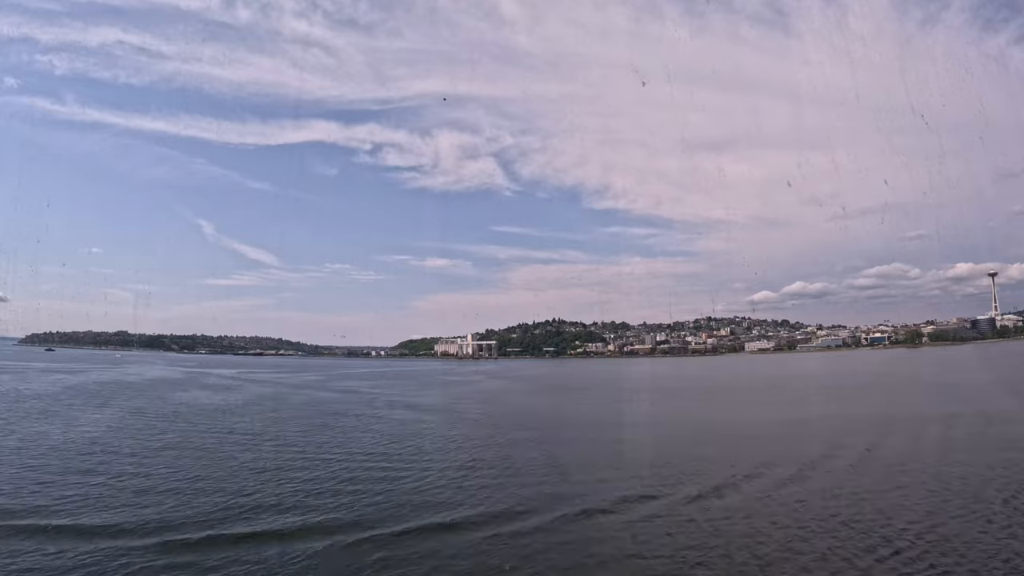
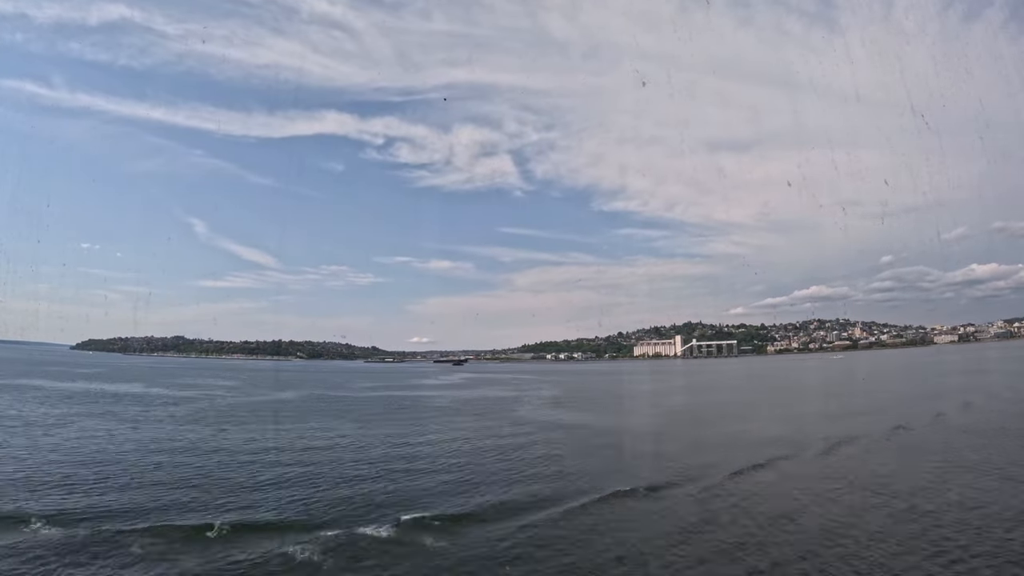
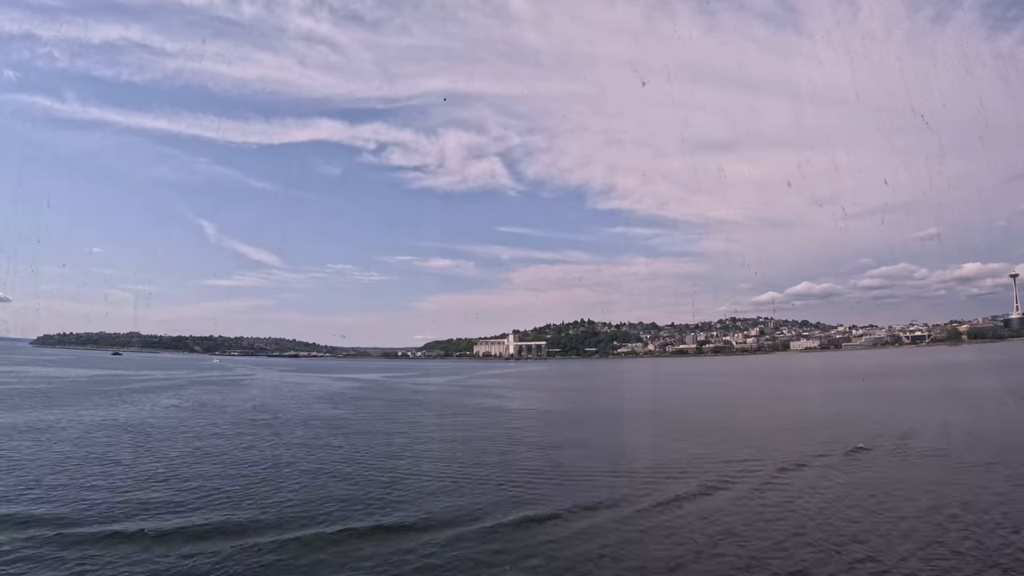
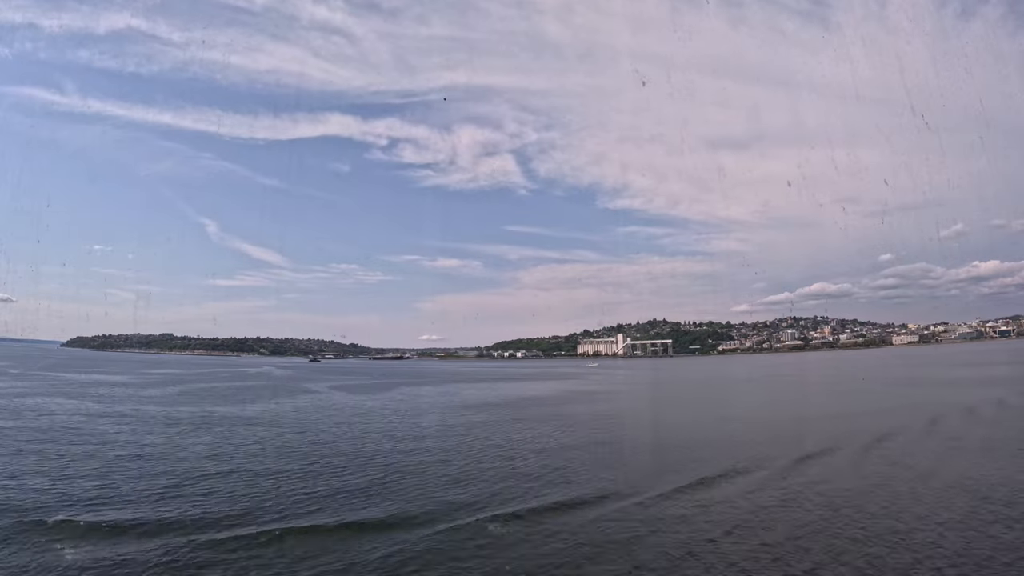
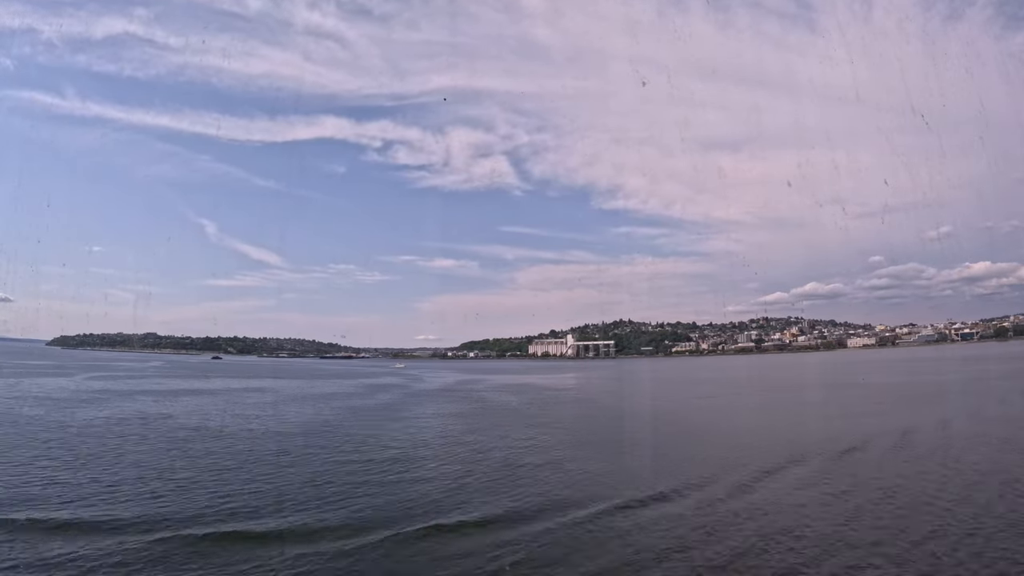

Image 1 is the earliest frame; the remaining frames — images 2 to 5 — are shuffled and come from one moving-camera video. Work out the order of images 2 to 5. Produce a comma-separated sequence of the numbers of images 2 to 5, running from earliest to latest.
3, 5, 4, 2
